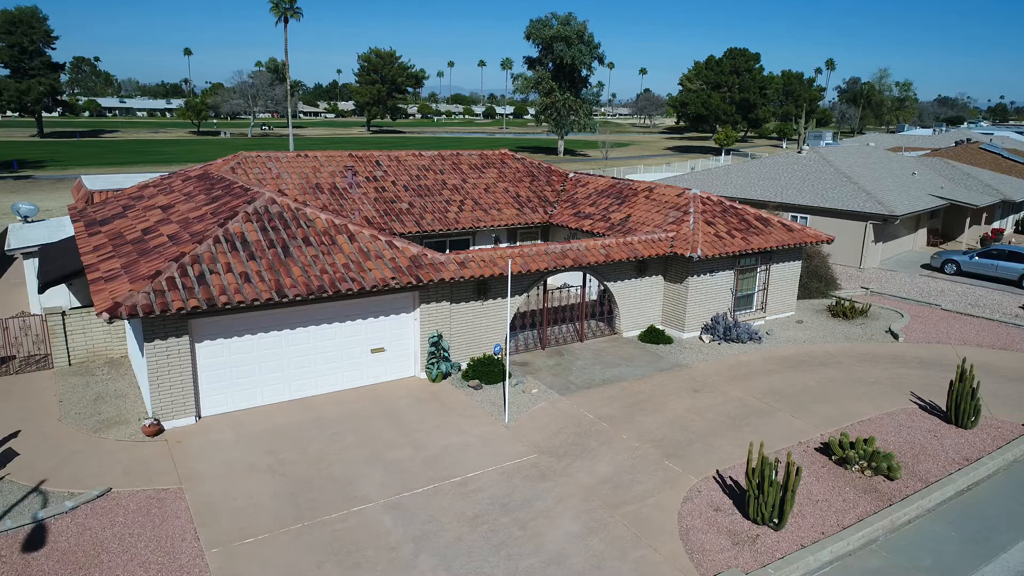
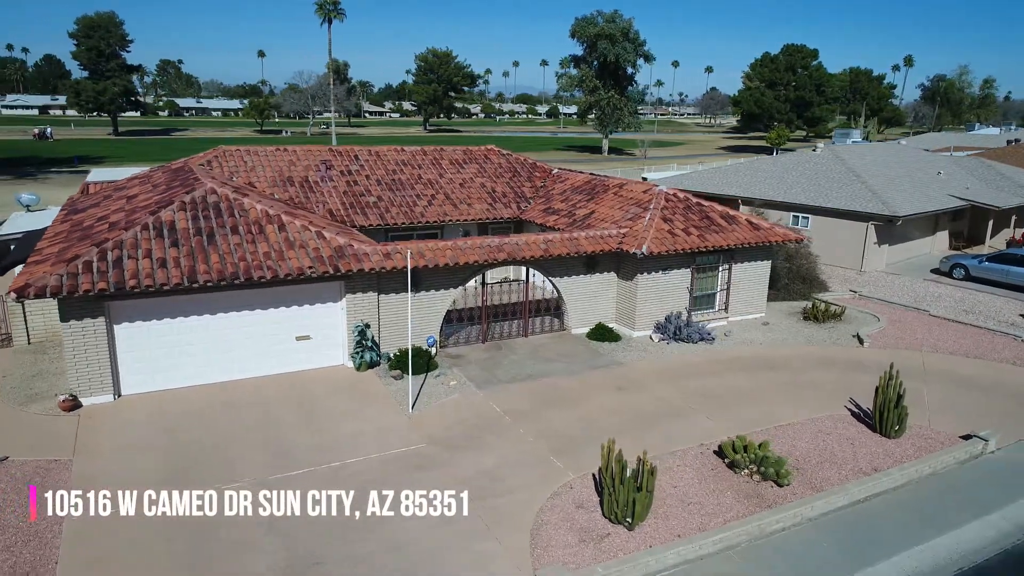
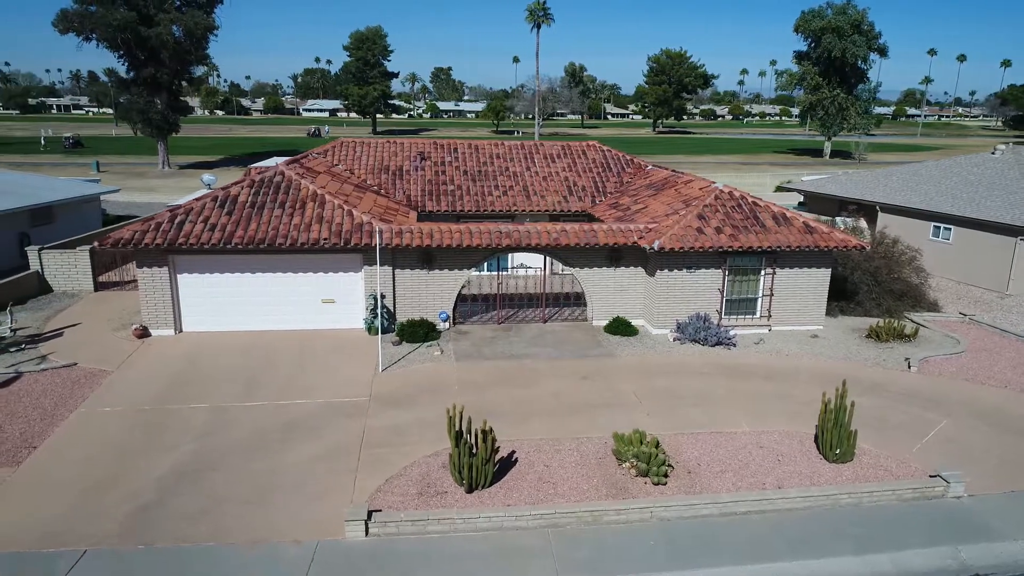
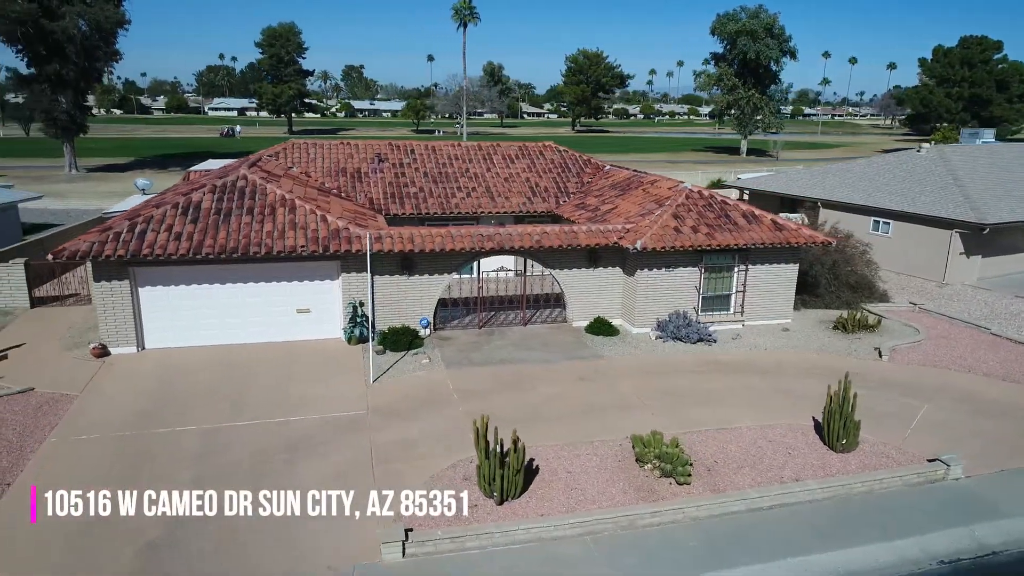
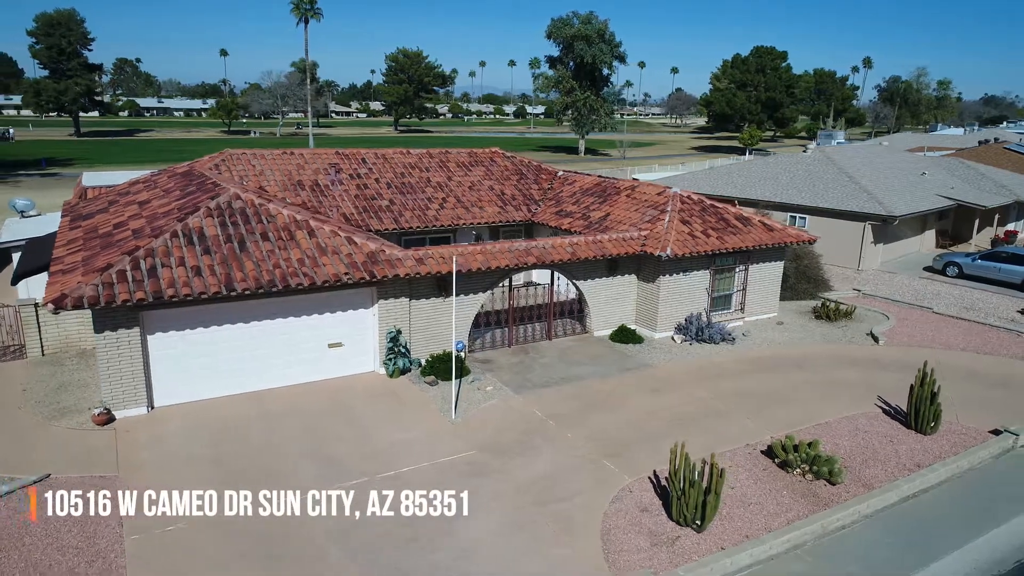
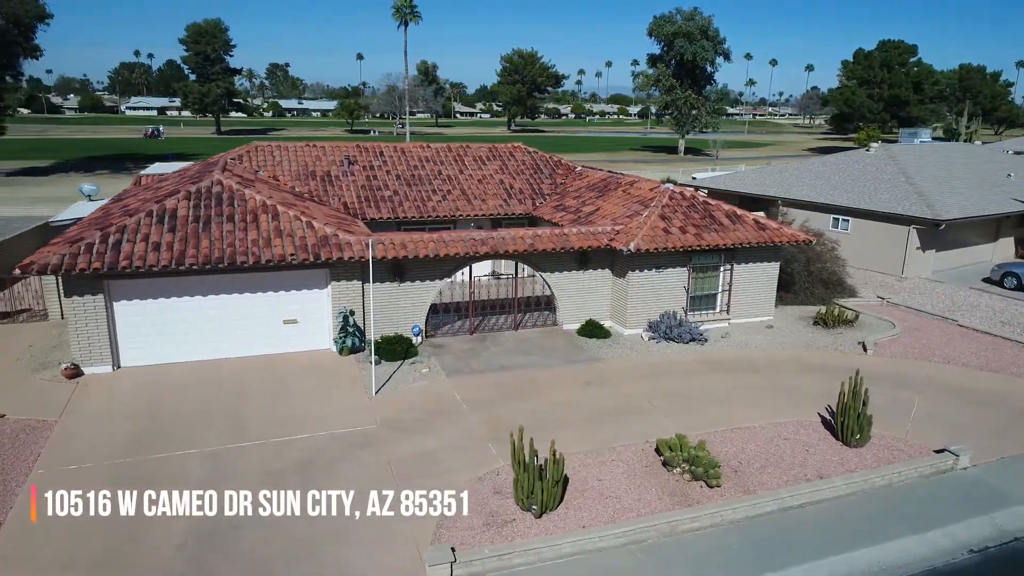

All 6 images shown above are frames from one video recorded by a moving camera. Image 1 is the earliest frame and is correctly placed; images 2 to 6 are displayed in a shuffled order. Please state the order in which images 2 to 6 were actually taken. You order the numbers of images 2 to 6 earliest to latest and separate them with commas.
5, 2, 6, 4, 3
